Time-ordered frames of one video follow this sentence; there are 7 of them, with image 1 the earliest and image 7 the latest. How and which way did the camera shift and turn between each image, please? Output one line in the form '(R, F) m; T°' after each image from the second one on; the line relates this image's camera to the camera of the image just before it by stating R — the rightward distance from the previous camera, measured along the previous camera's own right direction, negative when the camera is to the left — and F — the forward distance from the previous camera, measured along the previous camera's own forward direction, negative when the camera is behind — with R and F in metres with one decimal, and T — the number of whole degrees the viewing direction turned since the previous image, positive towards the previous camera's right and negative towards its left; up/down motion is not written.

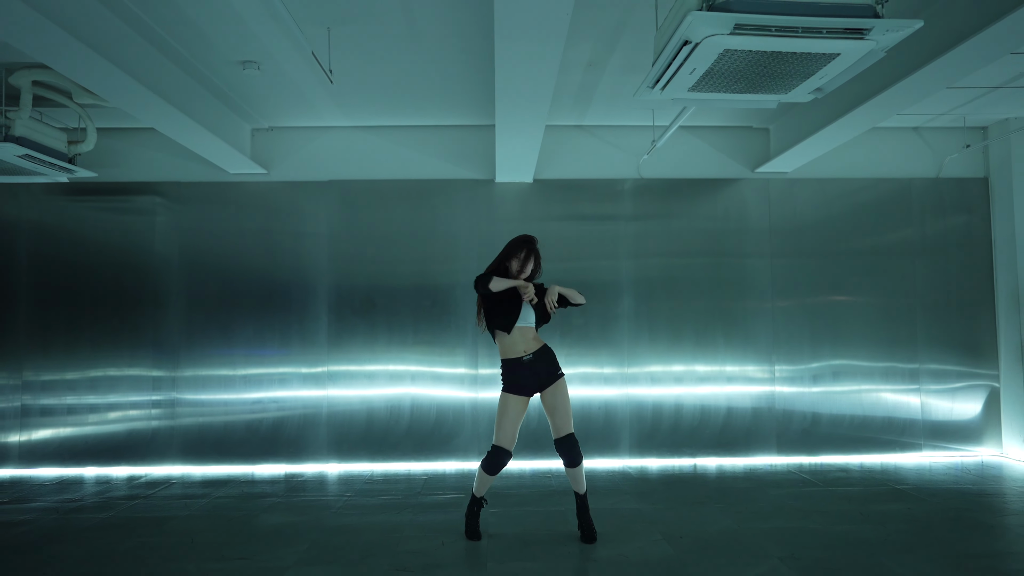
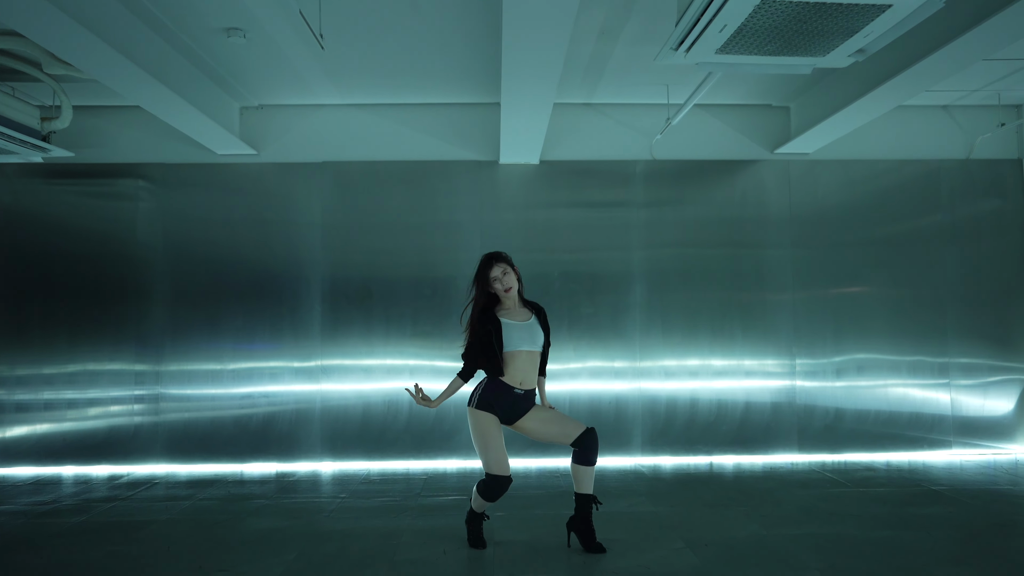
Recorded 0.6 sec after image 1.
(0.0, +0.3) m; 0°
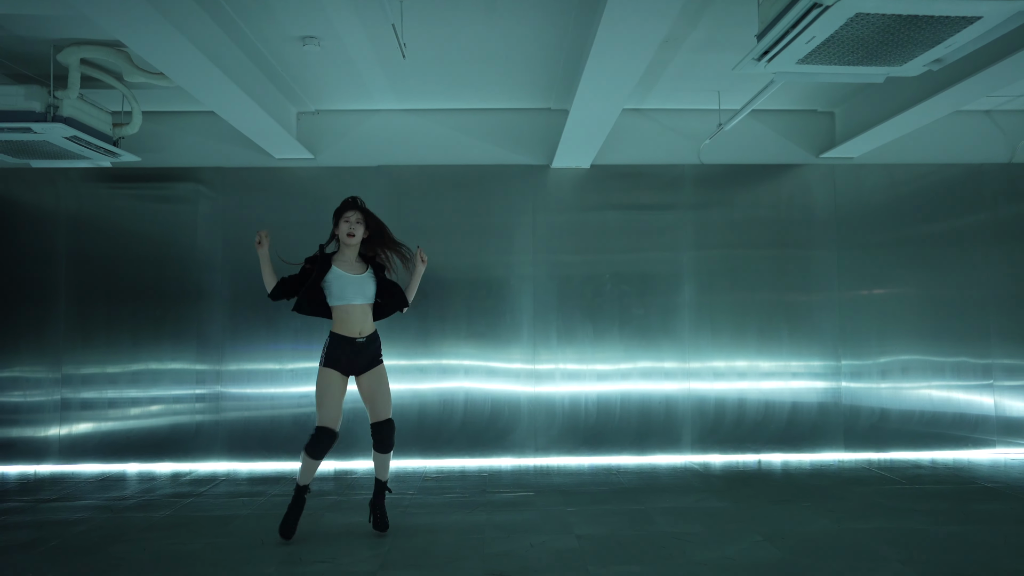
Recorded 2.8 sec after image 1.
(-0.4, -0.1) m; 0°
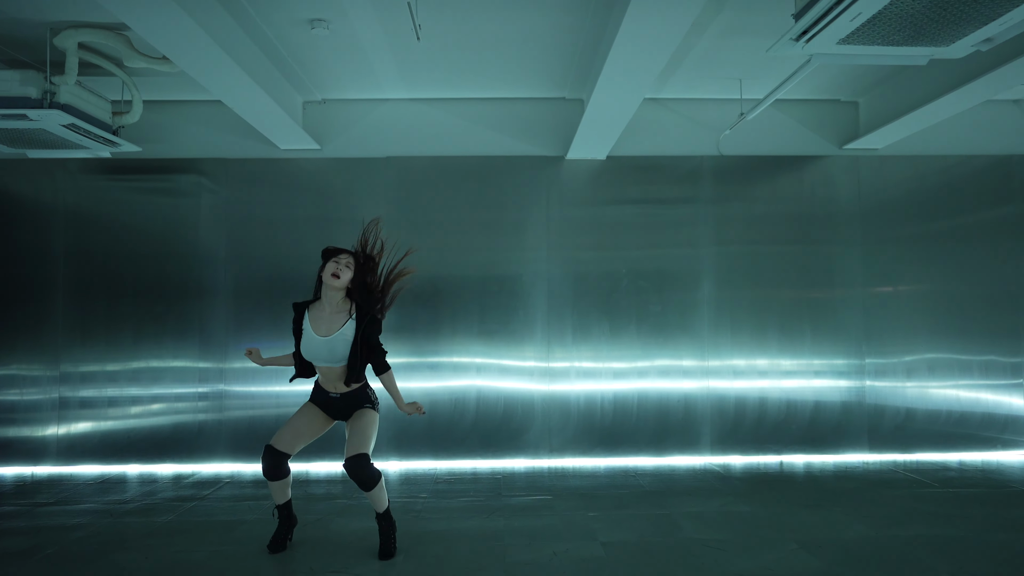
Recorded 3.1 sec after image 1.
(-0.1, +0.2) m; 0°
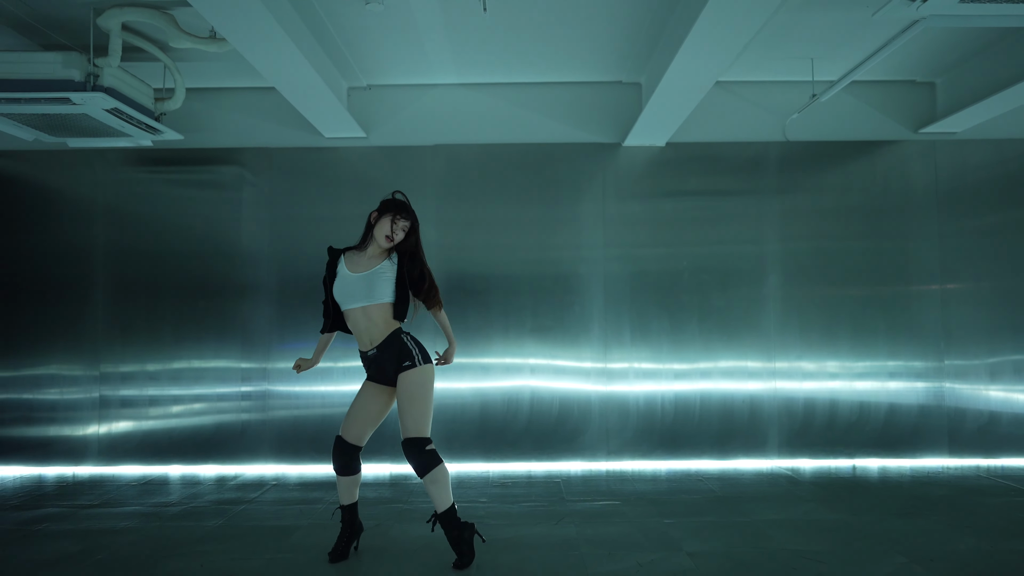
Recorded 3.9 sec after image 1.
(-0.3, +0.3) m; -2°
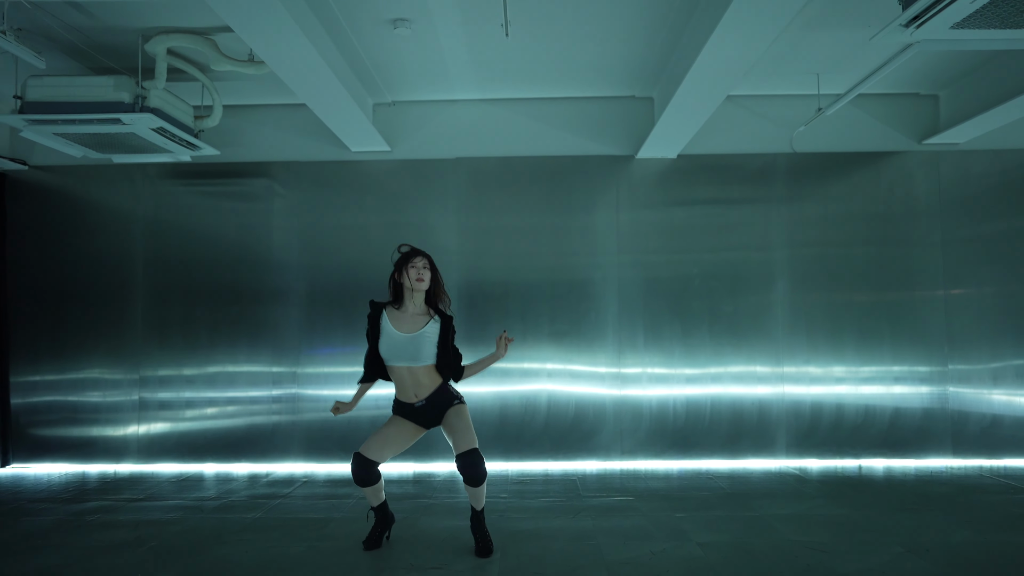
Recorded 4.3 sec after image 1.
(0.0, -0.2) m; -1°
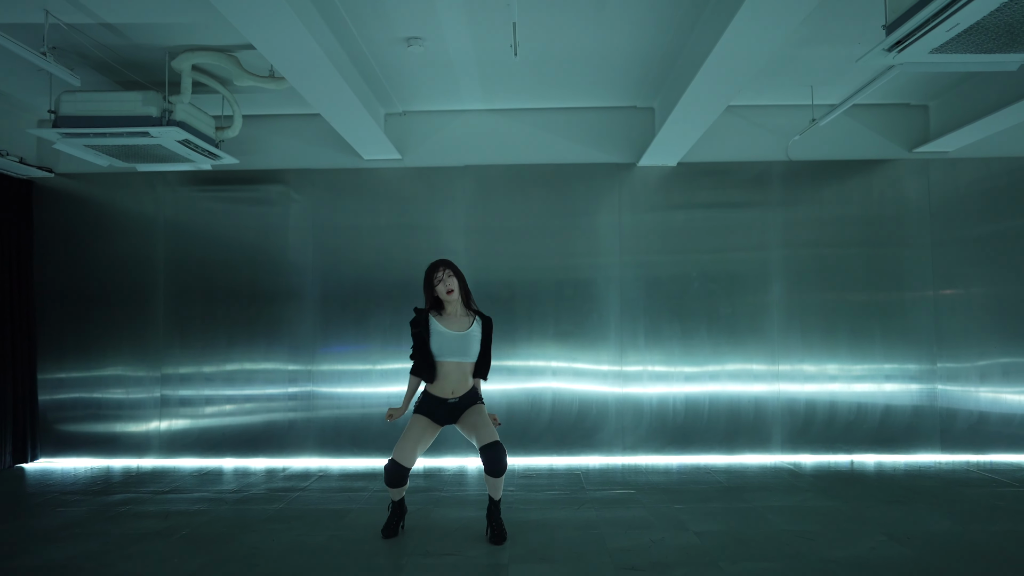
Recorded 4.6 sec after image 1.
(0.0, -0.2) m; 0°
